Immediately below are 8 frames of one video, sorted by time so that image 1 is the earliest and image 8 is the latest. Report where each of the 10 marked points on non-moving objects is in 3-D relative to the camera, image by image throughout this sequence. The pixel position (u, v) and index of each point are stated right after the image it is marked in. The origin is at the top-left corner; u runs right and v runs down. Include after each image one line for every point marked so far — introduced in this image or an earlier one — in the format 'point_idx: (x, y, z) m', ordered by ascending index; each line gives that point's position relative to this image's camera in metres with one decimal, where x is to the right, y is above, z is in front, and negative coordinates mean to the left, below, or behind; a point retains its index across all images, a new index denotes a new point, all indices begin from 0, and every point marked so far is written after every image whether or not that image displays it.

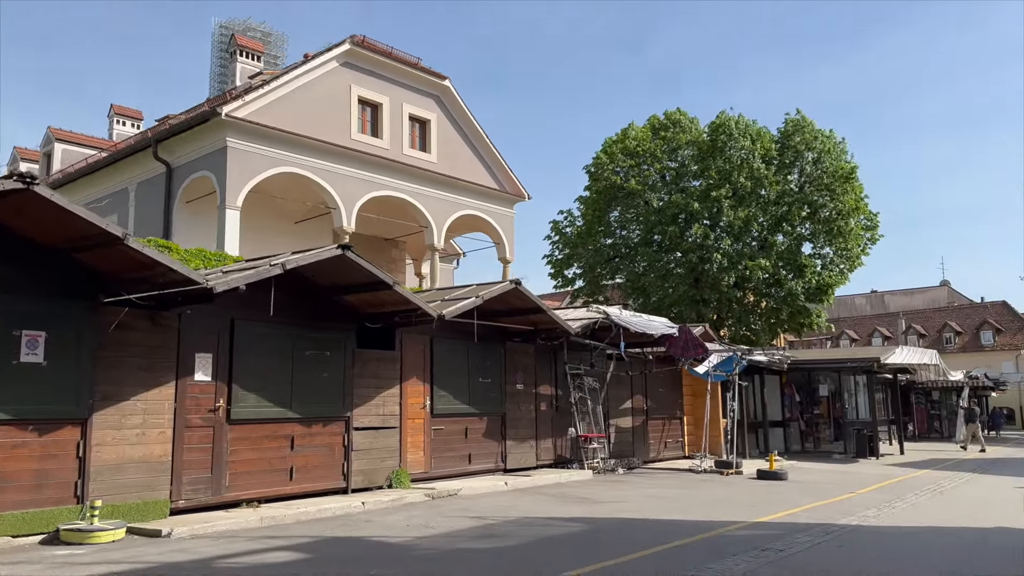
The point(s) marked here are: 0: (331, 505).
0: (-2.3, -2.8, +10.4) m
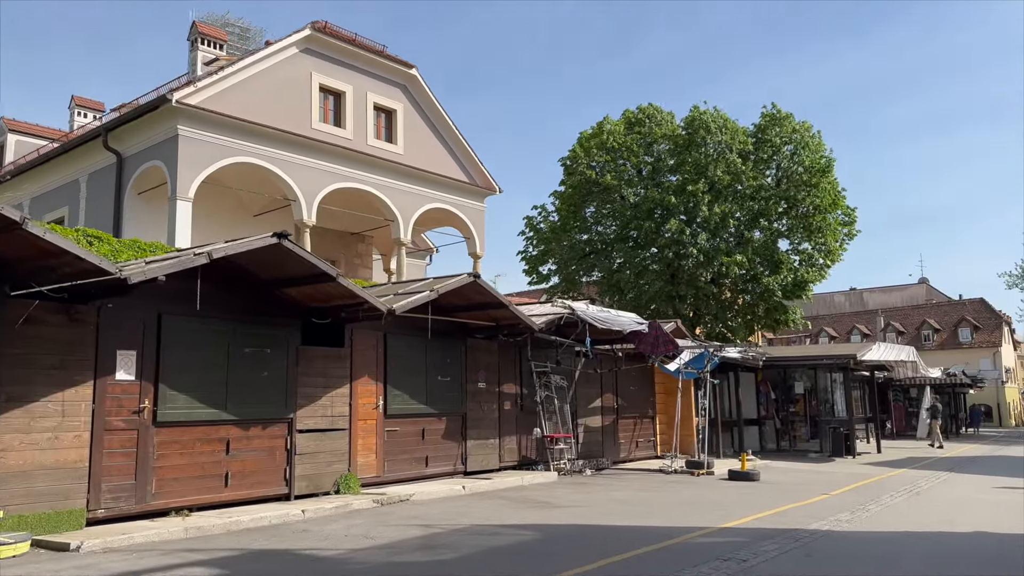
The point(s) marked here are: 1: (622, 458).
0: (-3.0, -2.7, +9.6) m
1: (+2.5, -3.9, +18.5) m
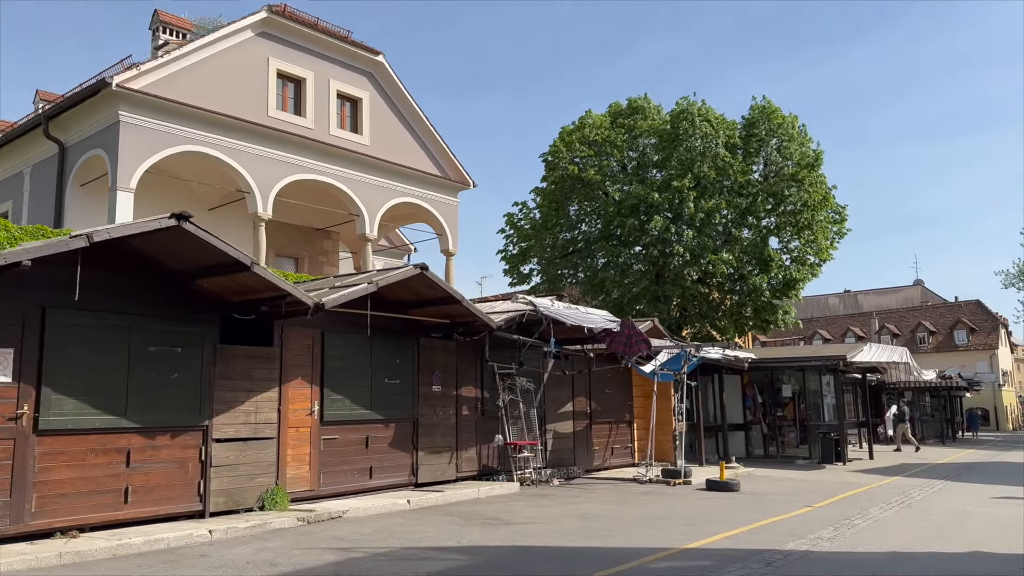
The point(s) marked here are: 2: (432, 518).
0: (-3.7, -2.6, +8.5) m
1: (+1.8, -3.9, +17.3) m
2: (-1.1, -3.1, +10.7) m
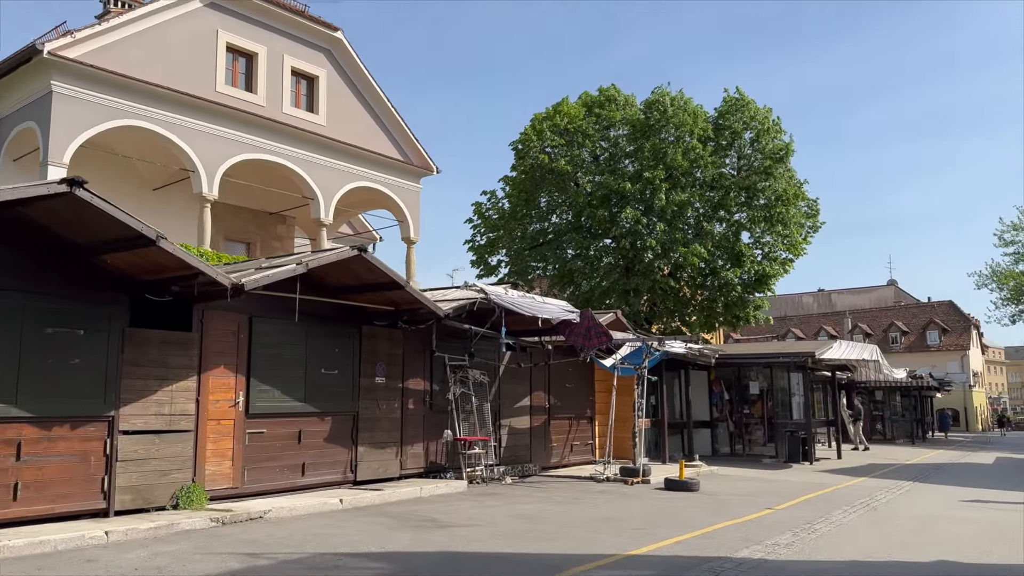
0: (-4.4, -2.4, +7.6) m
1: (+0.9, -3.6, +16.6) m
2: (-1.8, -2.9, +9.9) m
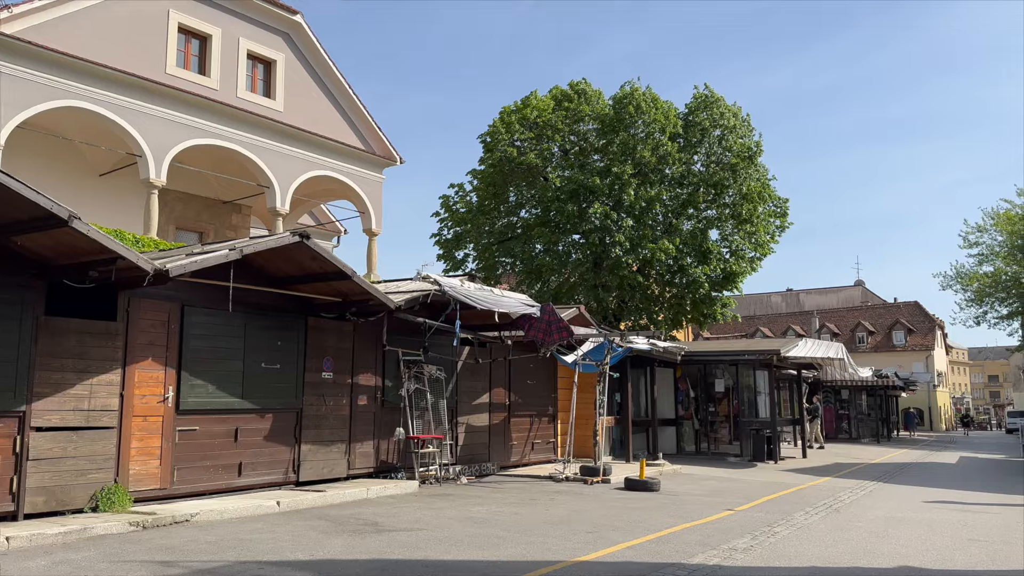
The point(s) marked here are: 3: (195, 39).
0: (-4.9, -2.2, +6.9) m
1: (0.0, -3.5, +16.1) m
2: (-2.5, -2.7, +9.3) m
3: (-7.4, +5.8, +18.6) m
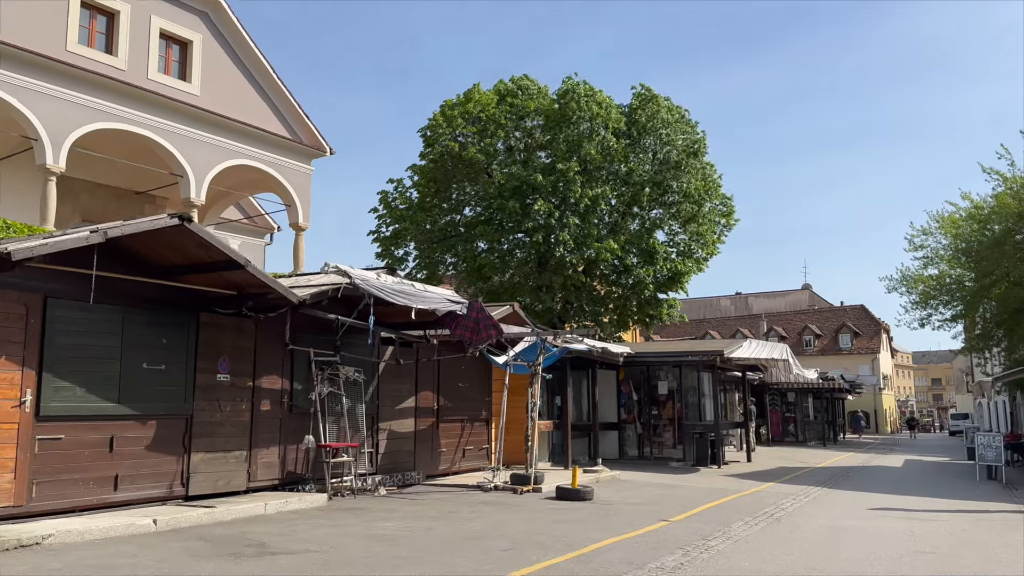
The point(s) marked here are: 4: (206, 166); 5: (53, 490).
0: (-5.7, -2.1, +5.6) m
1: (-1.4, -3.4, +15.0) m
2: (-3.4, -2.6, +8.2) m
3: (-8.8, +5.9, +17.2) m
4: (-7.0, +2.8, +18.4) m
5: (-5.0, -2.2, +8.7) m
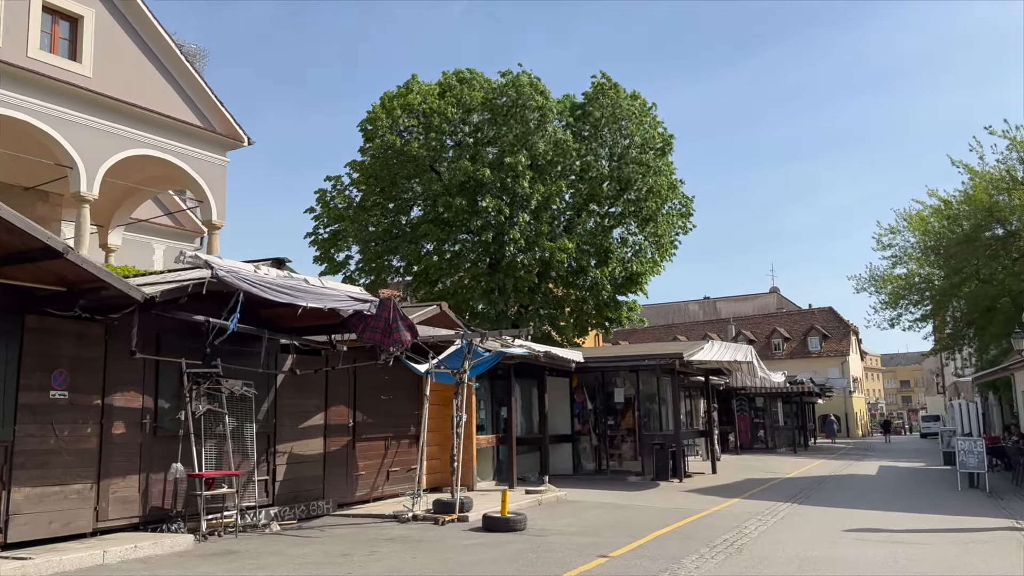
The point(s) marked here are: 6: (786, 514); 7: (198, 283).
0: (-6.6, -2.0, +3.5) m
1: (-2.5, -3.4, +13.1) m
2: (-4.4, -2.5, +6.1) m
3: (-10.2, +5.7, +15.1) m
4: (-8.4, +2.7, +16.4) m
5: (-6.0, -2.1, +6.6) m
6: (+4.6, -3.8, +13.4) m
7: (-3.6, +0.1, +9.4) m
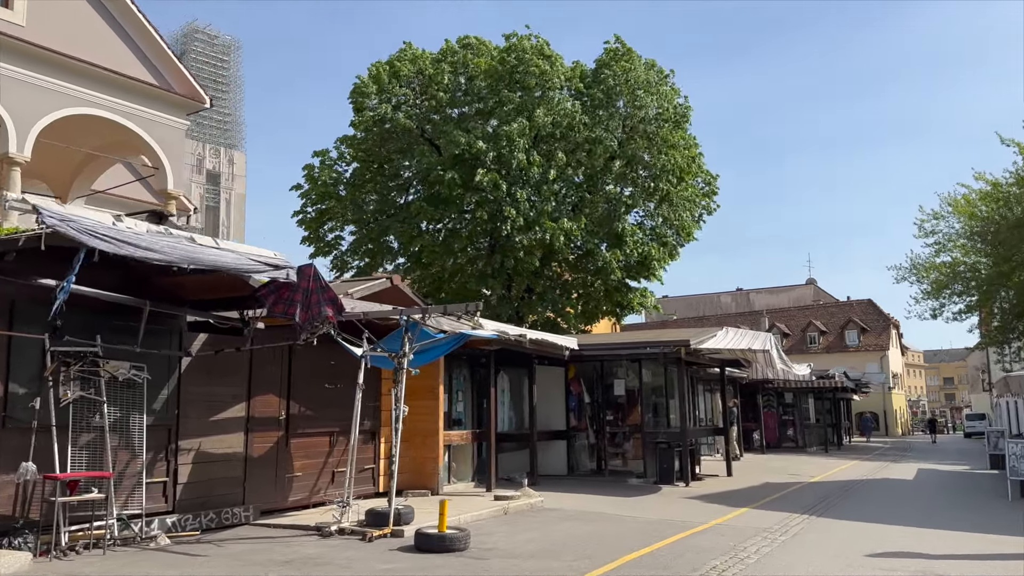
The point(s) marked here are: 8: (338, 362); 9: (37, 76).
0: (-7.6, -1.6, +1.8) m
1: (-3.1, -3.0, +11.2) m
2: (-5.2, -2.1, +4.3) m
3: (-10.6, +6.2, +13.4) m
4: (-8.8, +3.2, +14.7) m
5: (-6.8, -1.8, +4.9) m
6: (+4.0, -3.4, +11.2) m
7: (-4.3, +0.5, +7.5) m
8: (-2.7, -1.1, +12.1) m
9: (-8.8, +3.9, +14.9) m
